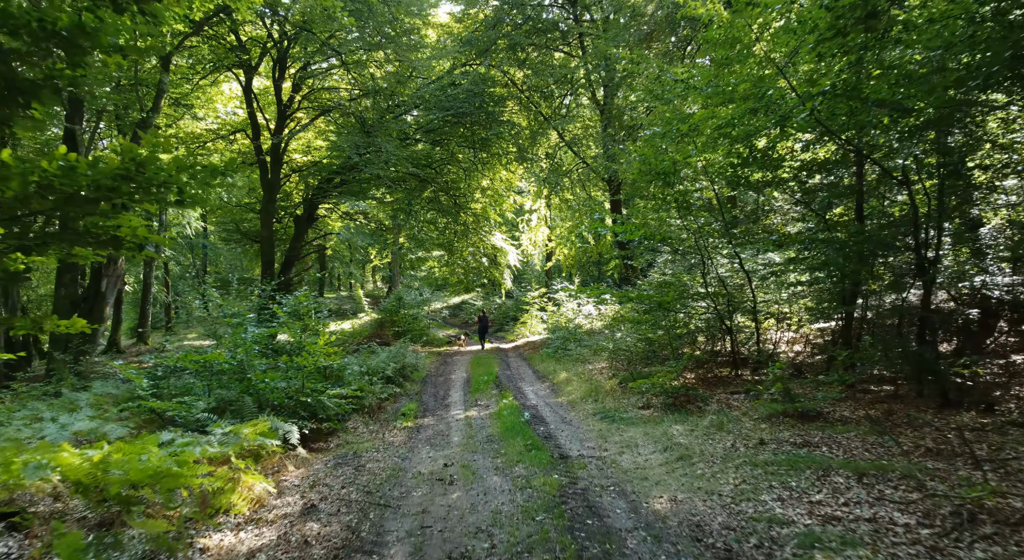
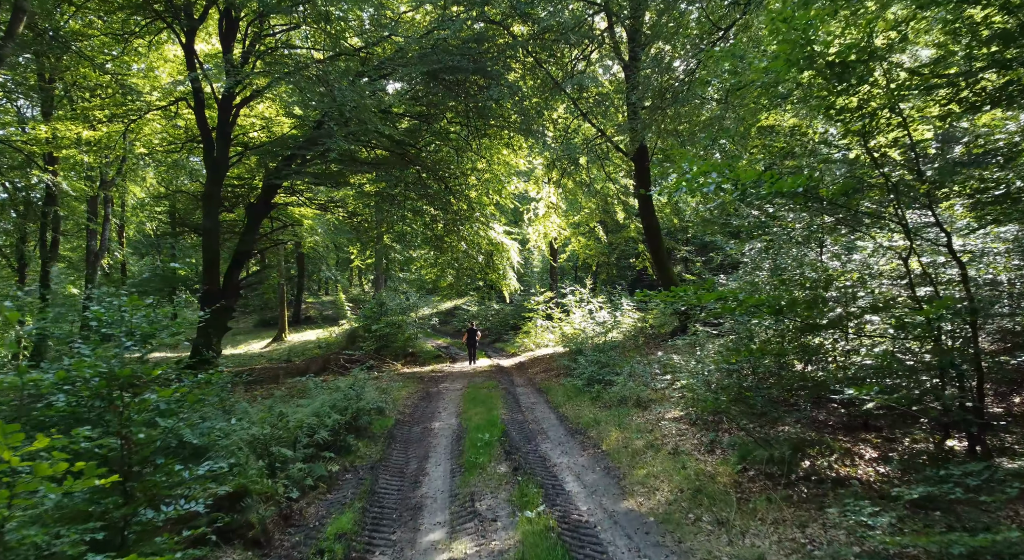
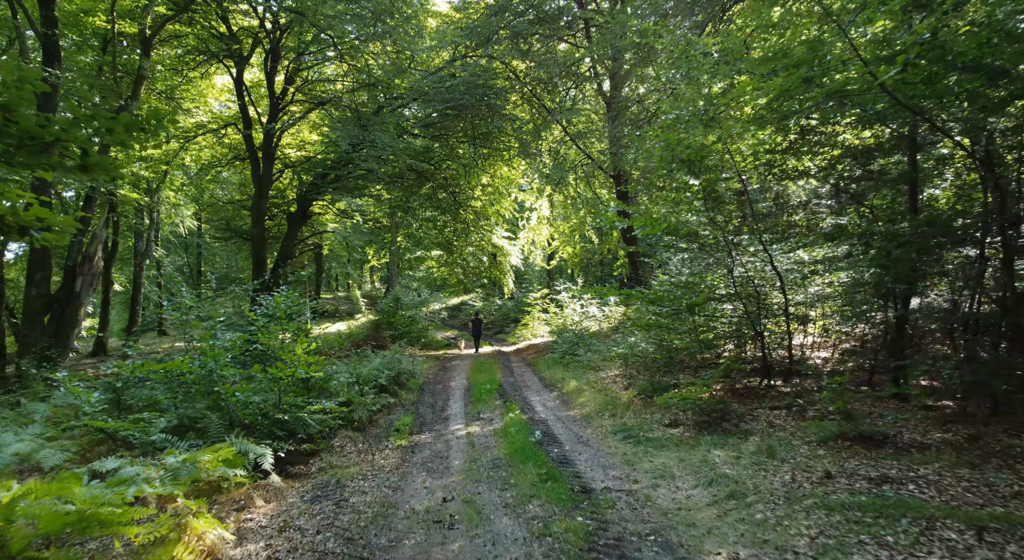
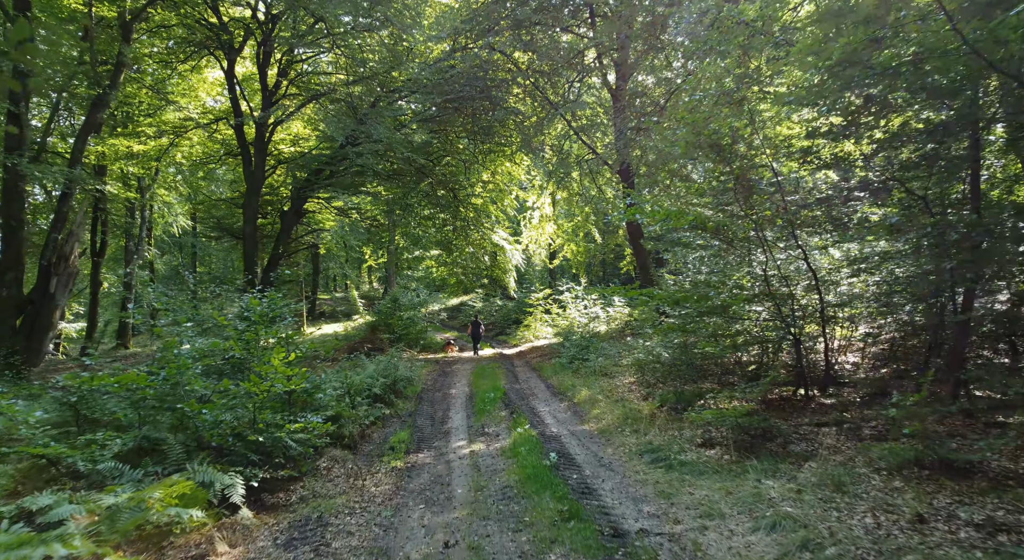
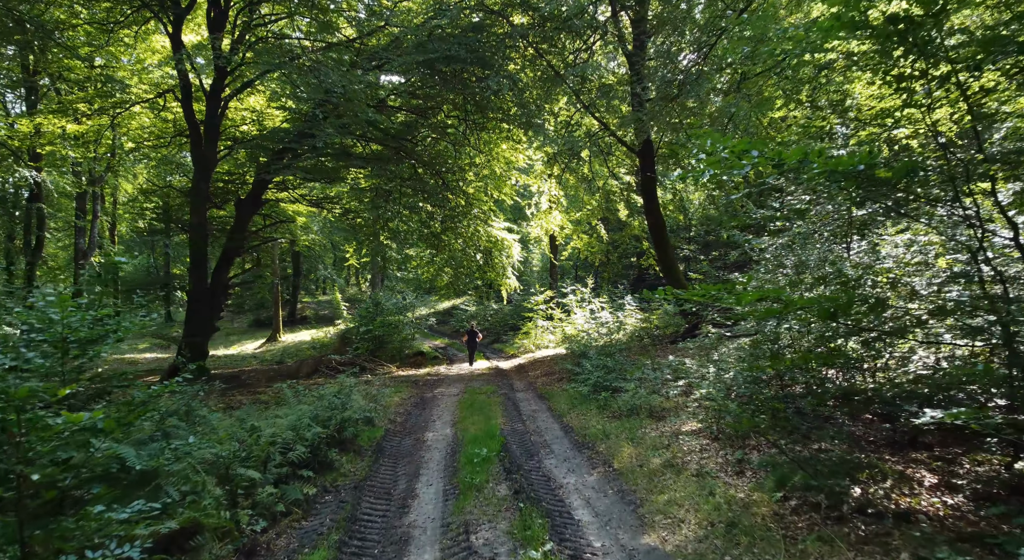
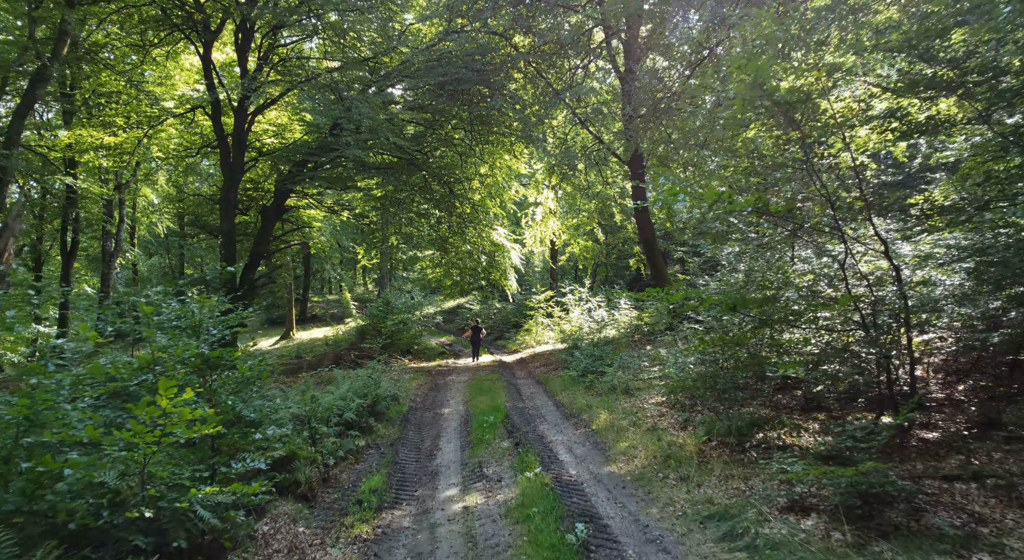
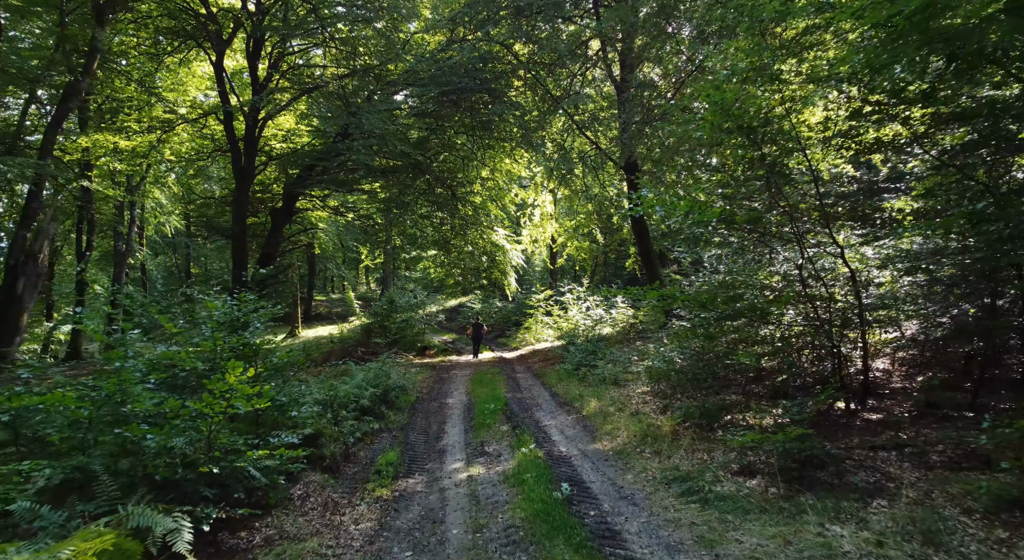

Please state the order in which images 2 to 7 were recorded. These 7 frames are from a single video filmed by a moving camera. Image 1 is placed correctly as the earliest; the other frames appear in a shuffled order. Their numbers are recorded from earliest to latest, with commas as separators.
3, 4, 7, 6, 2, 5
